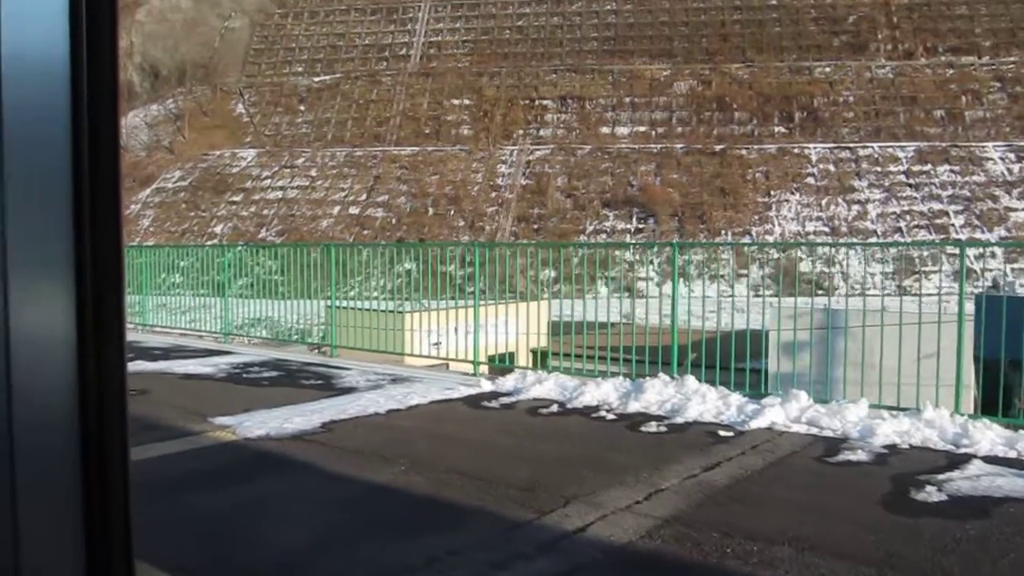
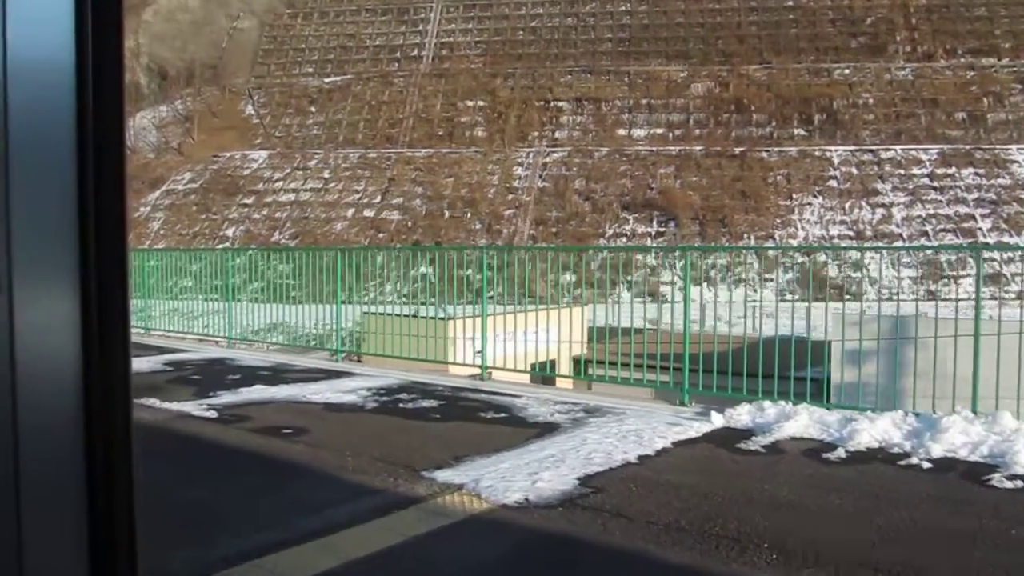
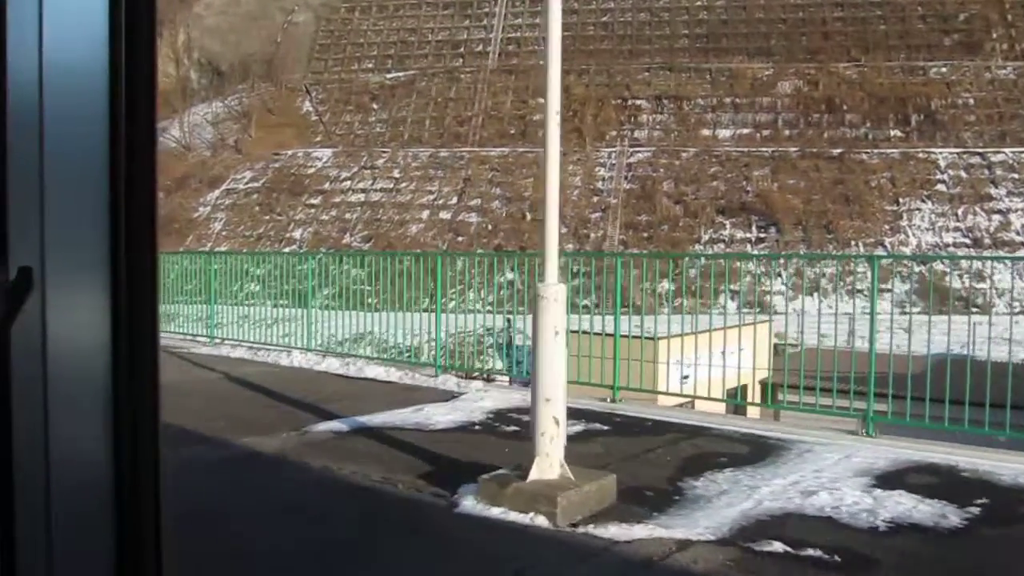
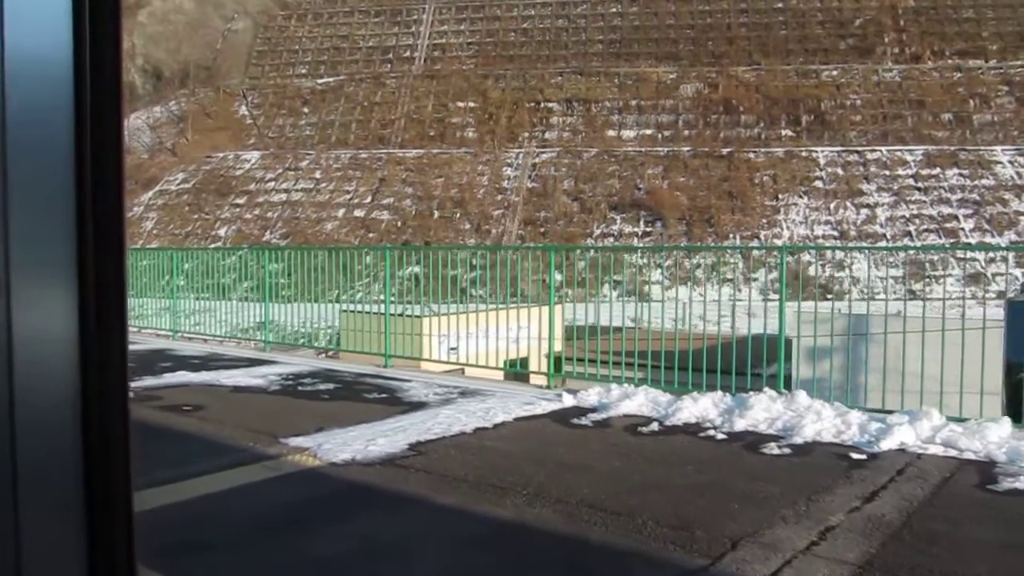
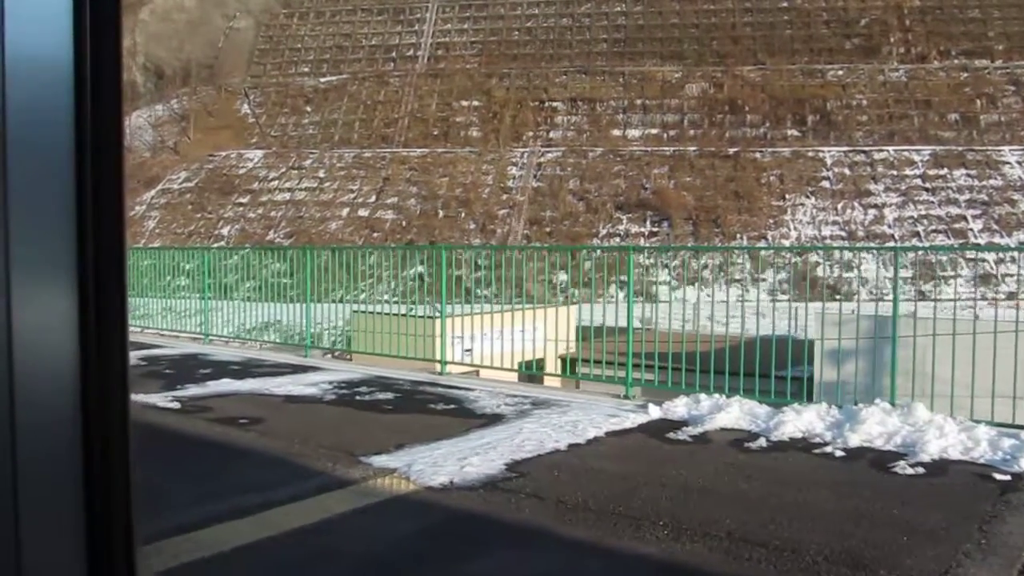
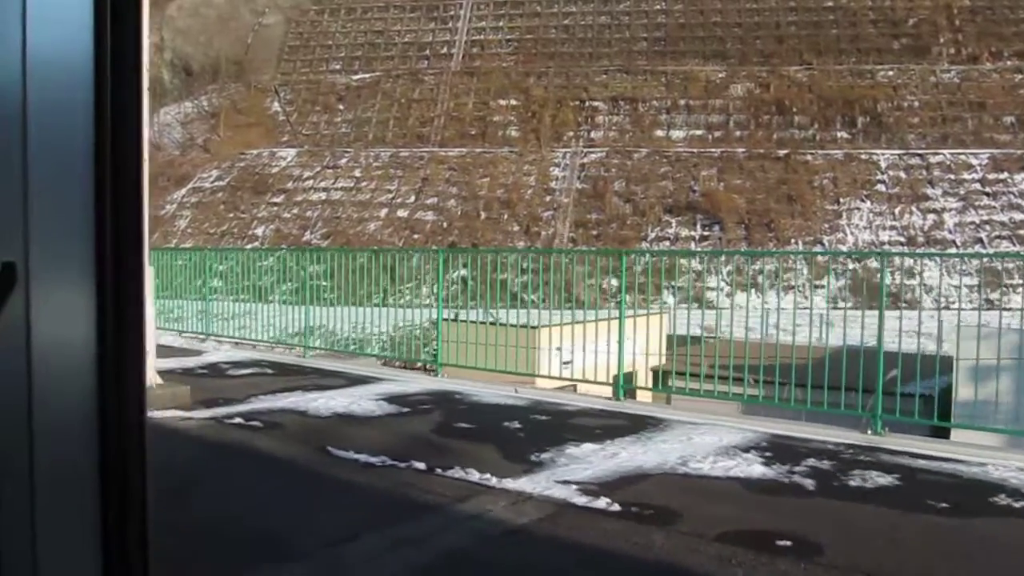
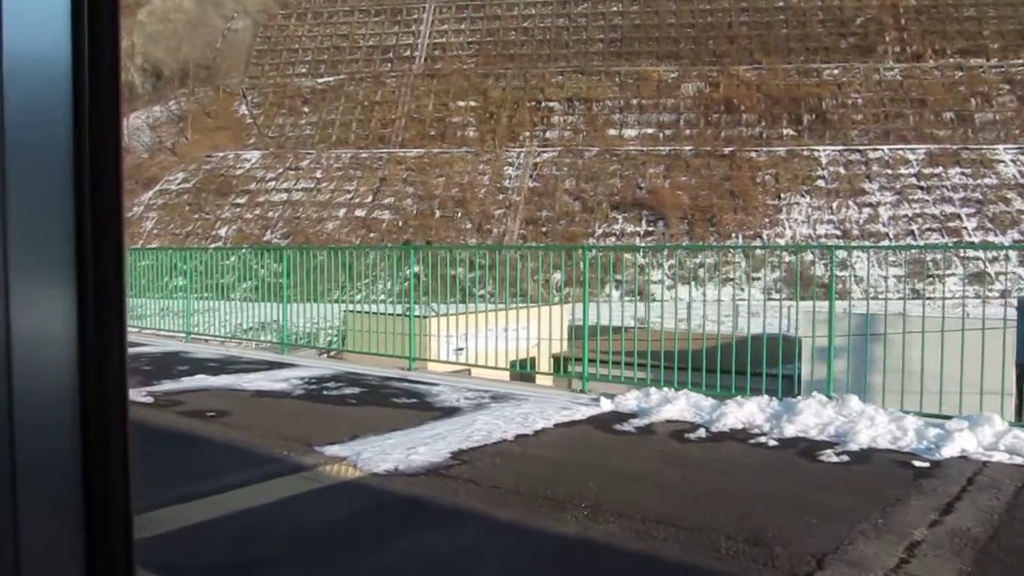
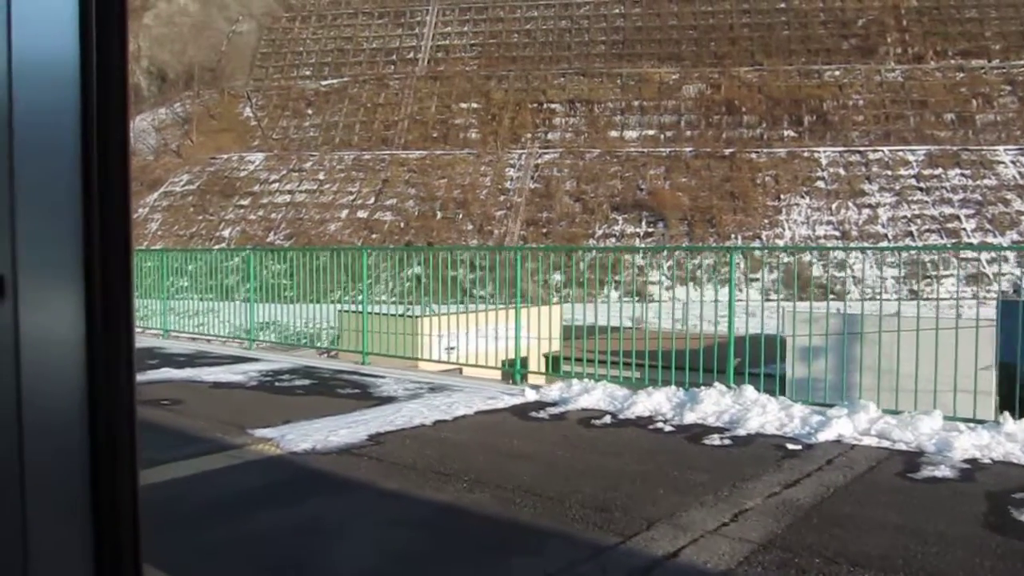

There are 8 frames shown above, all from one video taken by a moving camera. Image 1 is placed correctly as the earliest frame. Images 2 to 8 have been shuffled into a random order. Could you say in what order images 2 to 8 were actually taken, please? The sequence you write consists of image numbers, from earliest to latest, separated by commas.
8, 4, 7, 5, 2, 6, 3
